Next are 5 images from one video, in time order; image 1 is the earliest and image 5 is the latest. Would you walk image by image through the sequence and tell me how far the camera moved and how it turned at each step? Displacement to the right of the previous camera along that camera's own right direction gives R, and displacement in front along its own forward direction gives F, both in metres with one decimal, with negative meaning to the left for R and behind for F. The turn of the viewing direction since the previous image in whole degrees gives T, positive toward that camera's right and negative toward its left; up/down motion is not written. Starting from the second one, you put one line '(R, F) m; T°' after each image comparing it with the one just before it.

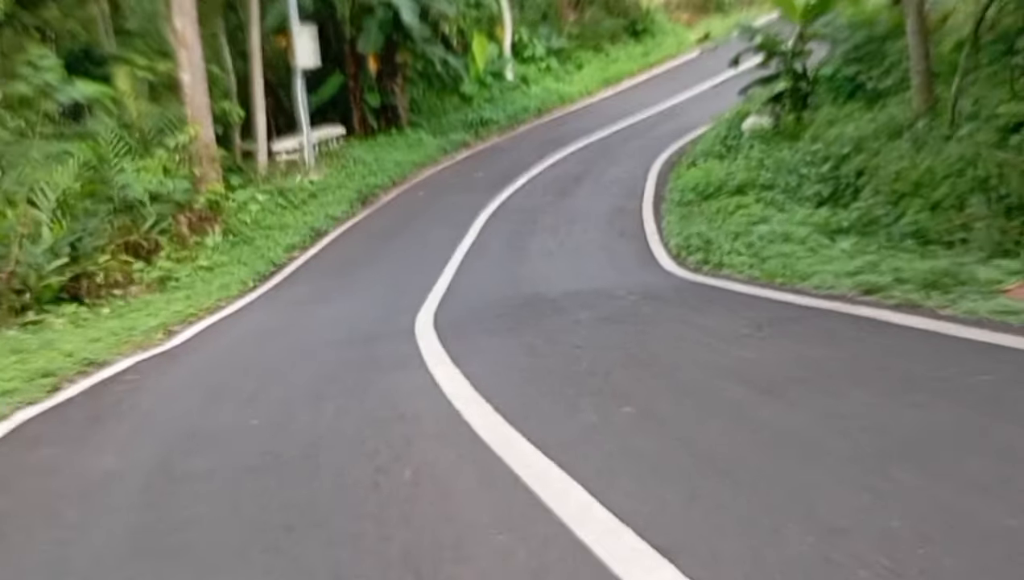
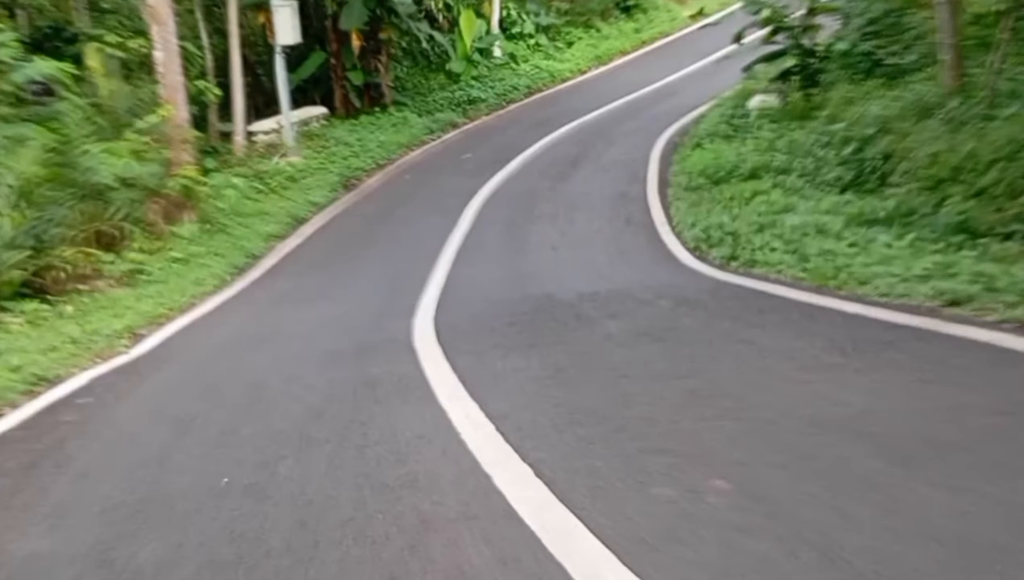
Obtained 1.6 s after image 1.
(-0.4, +1.1) m; +1°
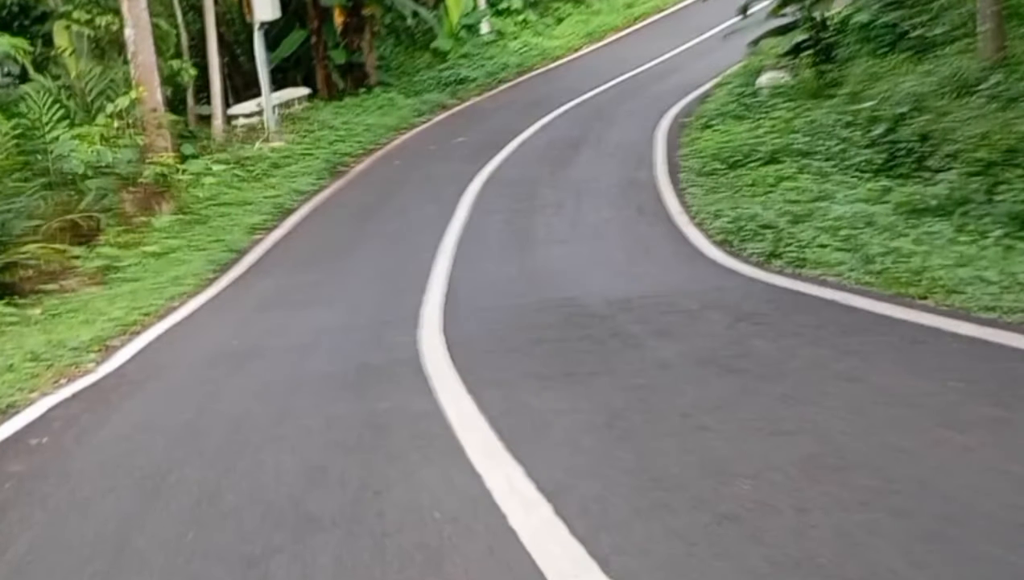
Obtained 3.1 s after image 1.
(-0.4, +1.1) m; +1°
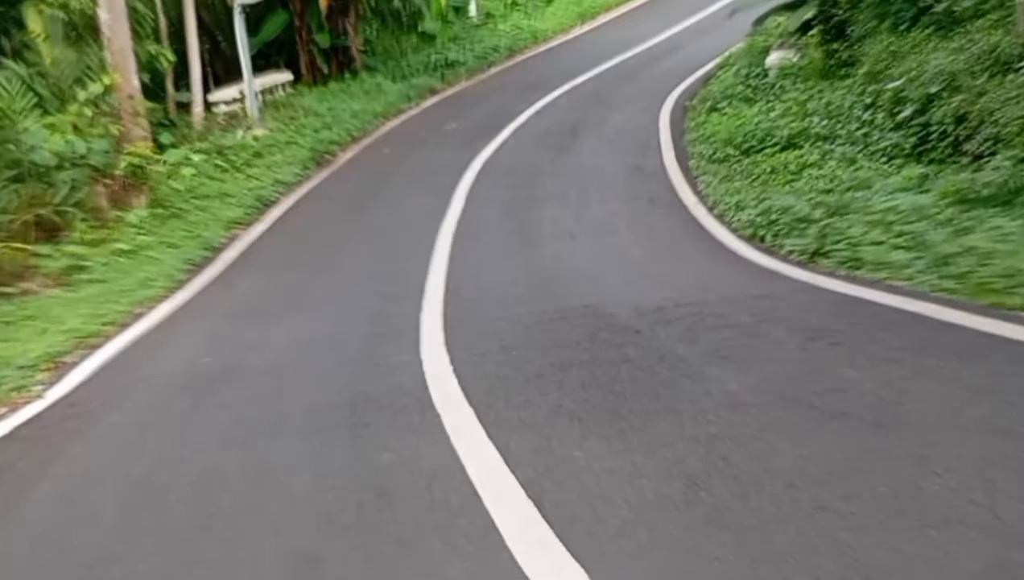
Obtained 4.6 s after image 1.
(-0.3, +1.1) m; +1°
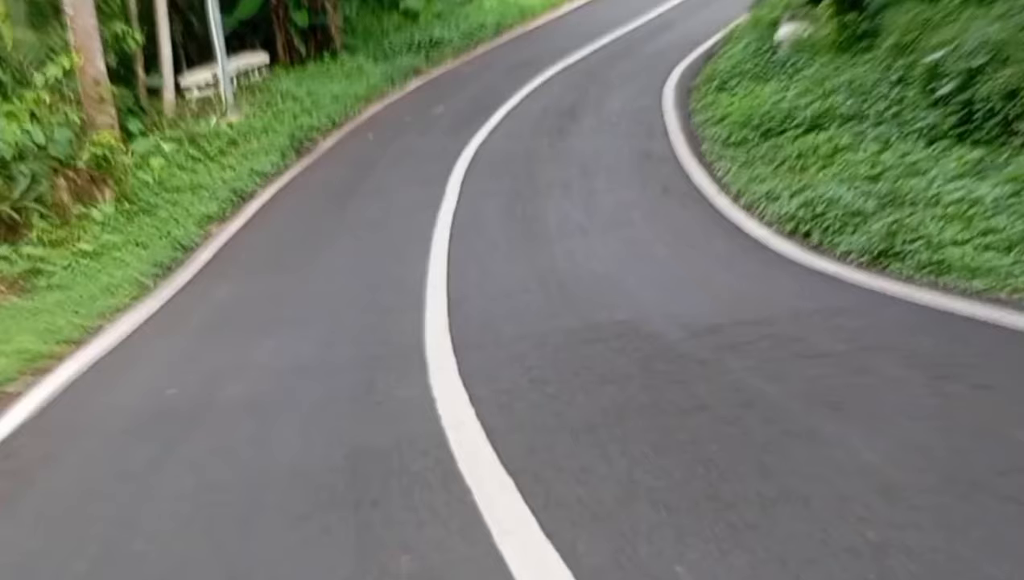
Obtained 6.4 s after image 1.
(-0.4, +1.2) m; +1°
